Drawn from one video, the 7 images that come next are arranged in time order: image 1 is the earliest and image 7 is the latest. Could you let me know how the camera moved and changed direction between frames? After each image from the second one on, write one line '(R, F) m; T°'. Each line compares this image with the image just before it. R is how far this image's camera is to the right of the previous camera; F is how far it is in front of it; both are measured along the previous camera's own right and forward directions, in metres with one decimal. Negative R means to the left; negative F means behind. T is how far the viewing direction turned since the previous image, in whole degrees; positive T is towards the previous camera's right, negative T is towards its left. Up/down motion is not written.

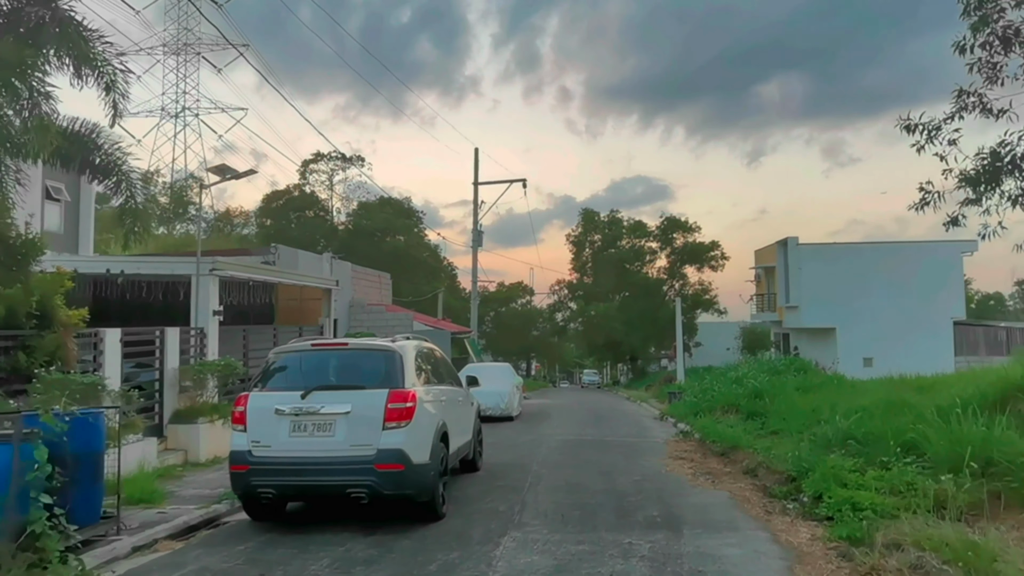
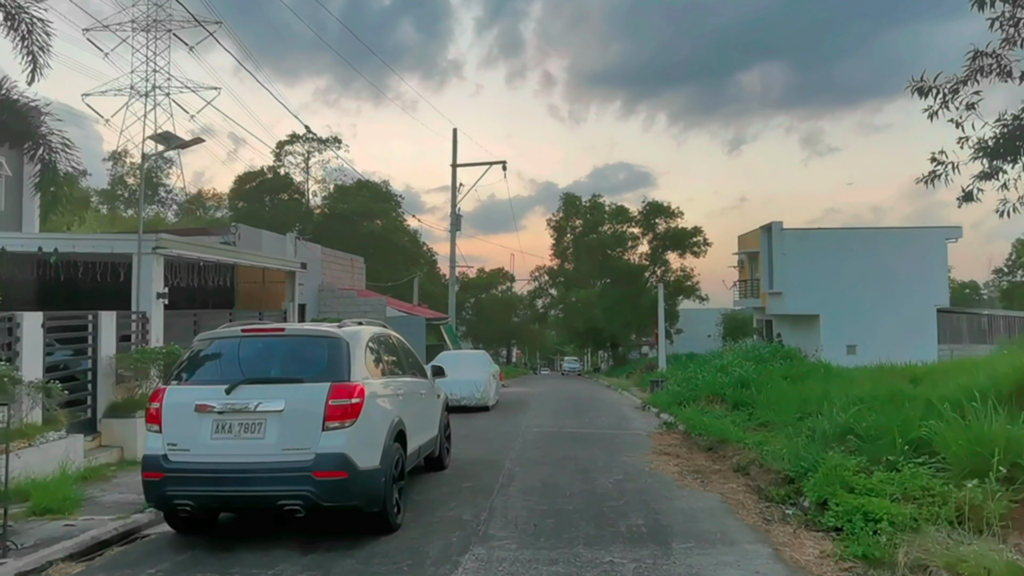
(+0.1, +1.0) m; +2°
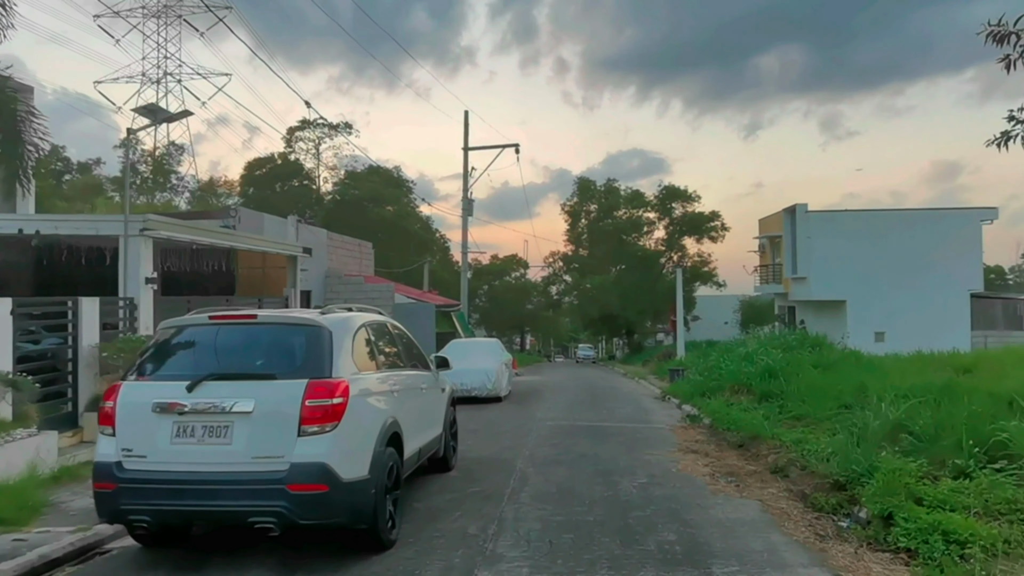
(0.0, +0.9) m; -1°
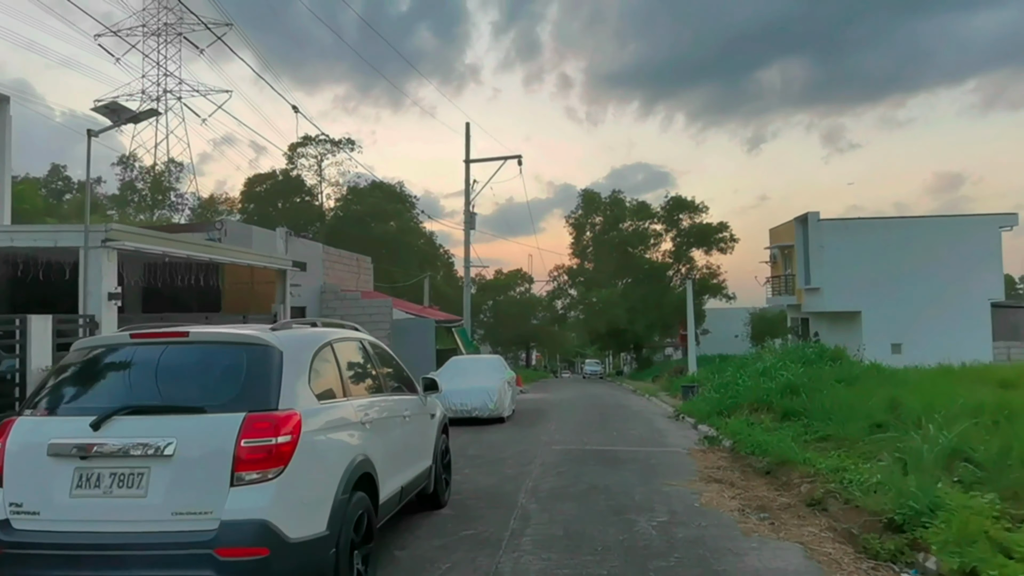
(+0.1, +1.0) m; 0°
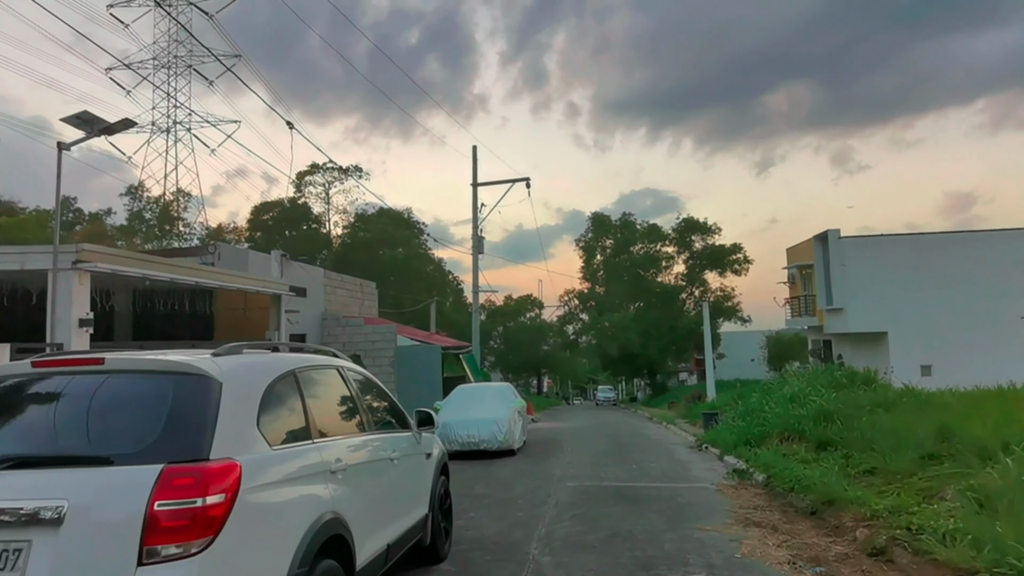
(0.0, +0.9) m; -1°
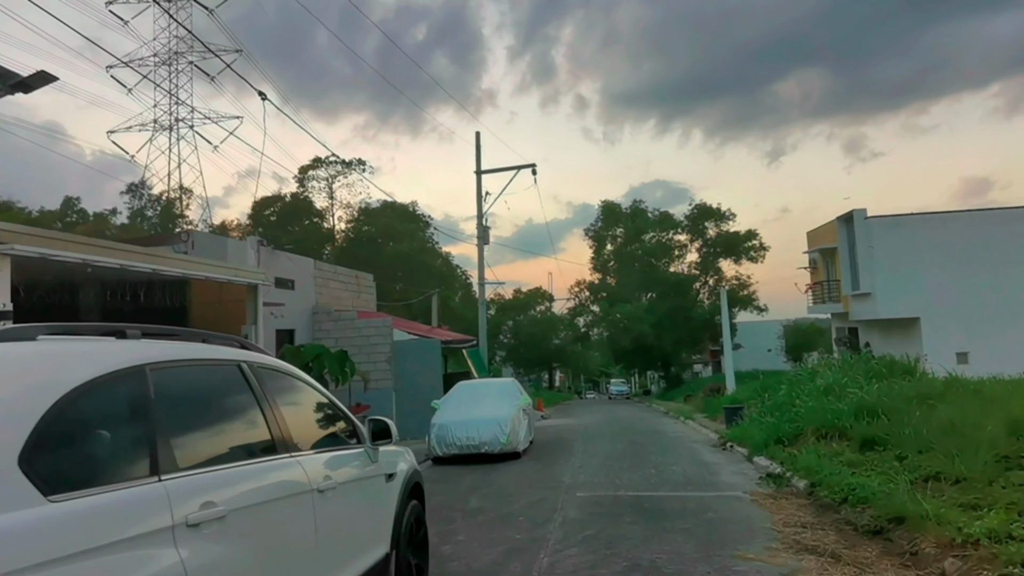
(+0.2, +1.5) m; -1°
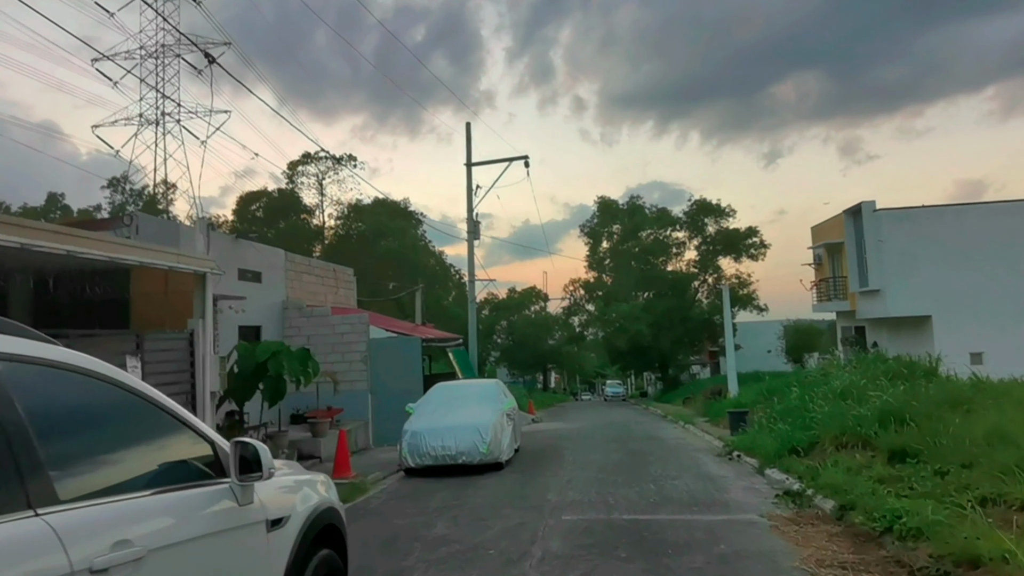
(+0.3, +1.5) m; 0°
